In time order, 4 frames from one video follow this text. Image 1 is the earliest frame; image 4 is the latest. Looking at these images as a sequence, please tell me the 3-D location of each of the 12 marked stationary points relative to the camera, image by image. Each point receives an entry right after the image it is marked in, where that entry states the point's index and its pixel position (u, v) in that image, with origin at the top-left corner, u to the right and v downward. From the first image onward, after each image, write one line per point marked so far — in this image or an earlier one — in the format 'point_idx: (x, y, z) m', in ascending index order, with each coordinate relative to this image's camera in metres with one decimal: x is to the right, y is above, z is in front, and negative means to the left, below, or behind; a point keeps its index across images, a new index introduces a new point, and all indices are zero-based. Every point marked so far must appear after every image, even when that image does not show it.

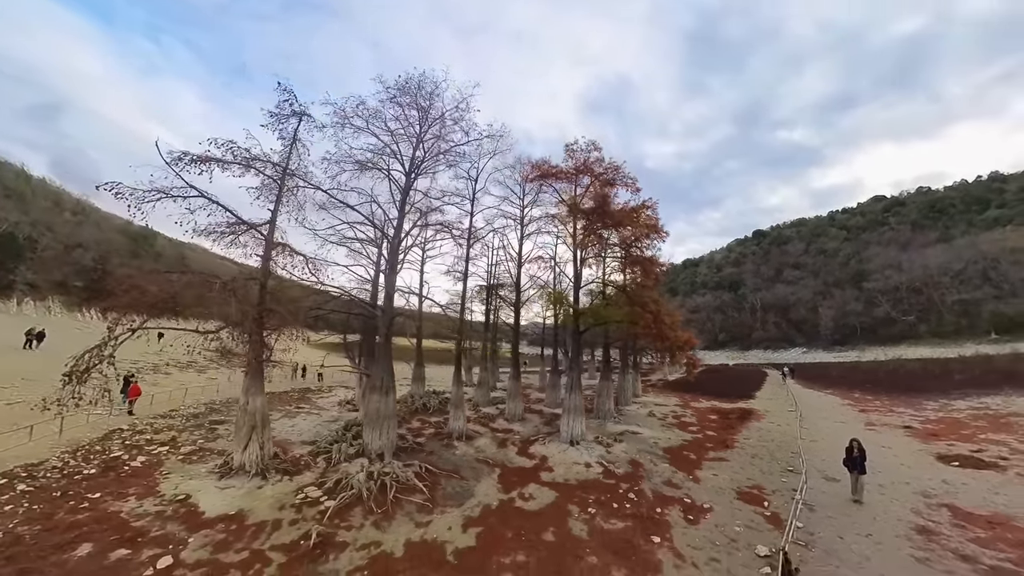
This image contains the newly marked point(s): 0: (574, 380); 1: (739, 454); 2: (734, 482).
0: (+2.0, -3.0, +14.0) m
1: (+6.0, -4.4, +11.1) m
2: (+4.8, -4.2, +9.2) m
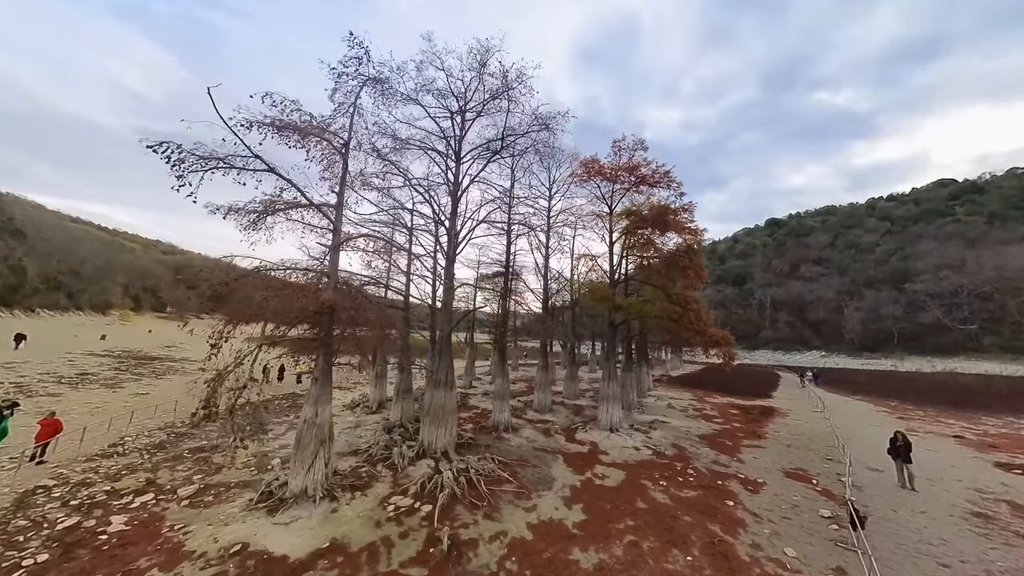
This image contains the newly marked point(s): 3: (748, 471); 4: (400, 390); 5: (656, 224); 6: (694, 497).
0: (+3.7, -3.1, +15.5) m
1: (+7.8, -4.6, +12.8) m
2: (+6.8, -4.5, +10.9) m
3: (+5.8, -4.5, +10.6) m
4: (-4.0, -3.9, +15.4) m
5: (+5.1, +2.2, +15.5) m
6: (+3.9, -4.5, +9.3) m
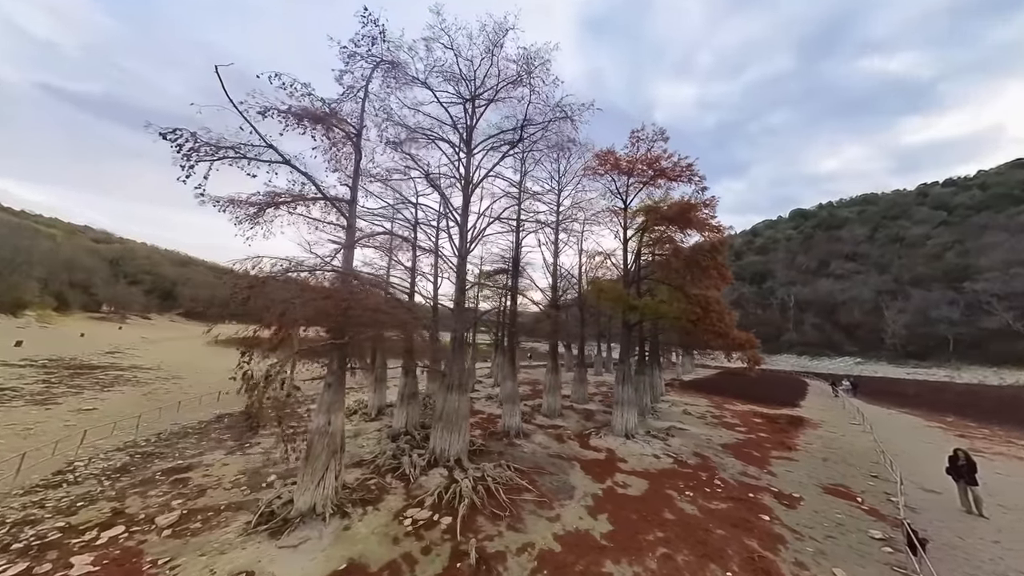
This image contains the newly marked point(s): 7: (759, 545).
0: (+4.1, -3.0, +14.8) m
1: (+8.1, -4.7, +12.0) m
2: (+7.1, -4.5, +10.1) m
3: (+6.1, -4.5, +9.8) m
4: (-3.6, -3.6, +14.8) m
5: (+5.7, +2.2, +14.8) m
6: (+4.2, -4.4, +8.5) m
7: (+4.1, -4.2, +7.1) m
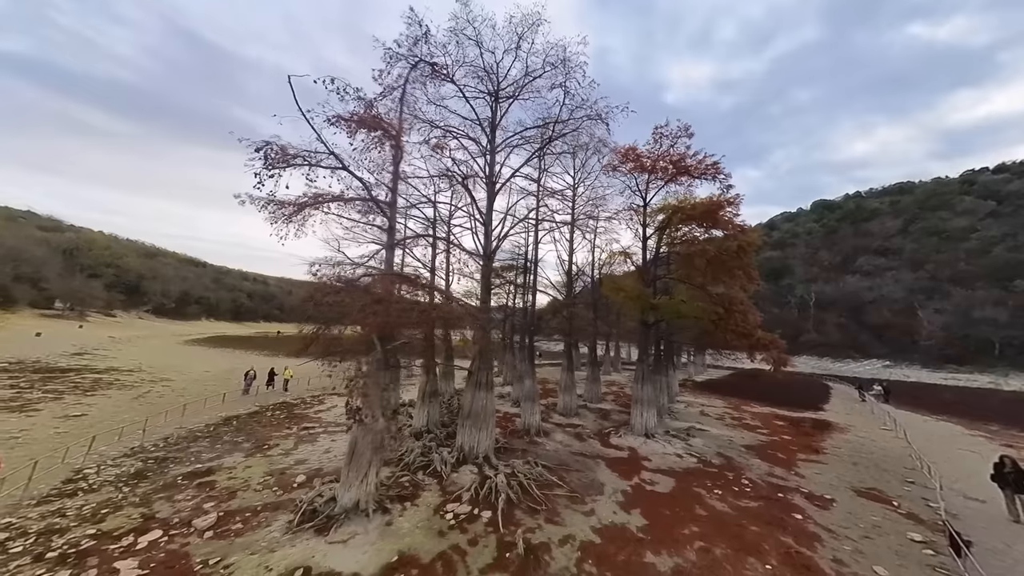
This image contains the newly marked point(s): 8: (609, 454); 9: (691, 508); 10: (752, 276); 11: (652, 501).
0: (+4.8, -3.0, +14.7) m
1: (+8.7, -4.7, +11.8) m
2: (+7.7, -4.4, +9.9) m
3: (+6.7, -4.4, +9.7) m
4: (-2.9, -3.5, +14.8) m
5: (+6.5, +2.3, +14.7) m
6: (+4.8, -4.3, +8.4) m
7: (+4.6, -4.2, +7.0) m
8: (+2.7, -4.8, +12.4) m
9: (+3.3, -4.2, +8.0) m
10: (+8.4, +0.4, +15.3) m
11: (+2.7, -4.1, +8.3) m
